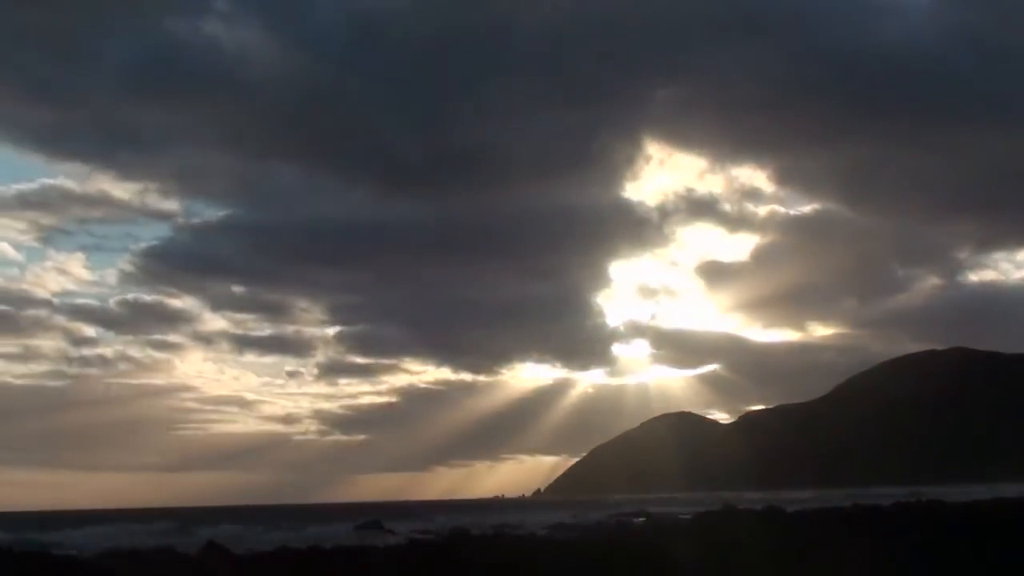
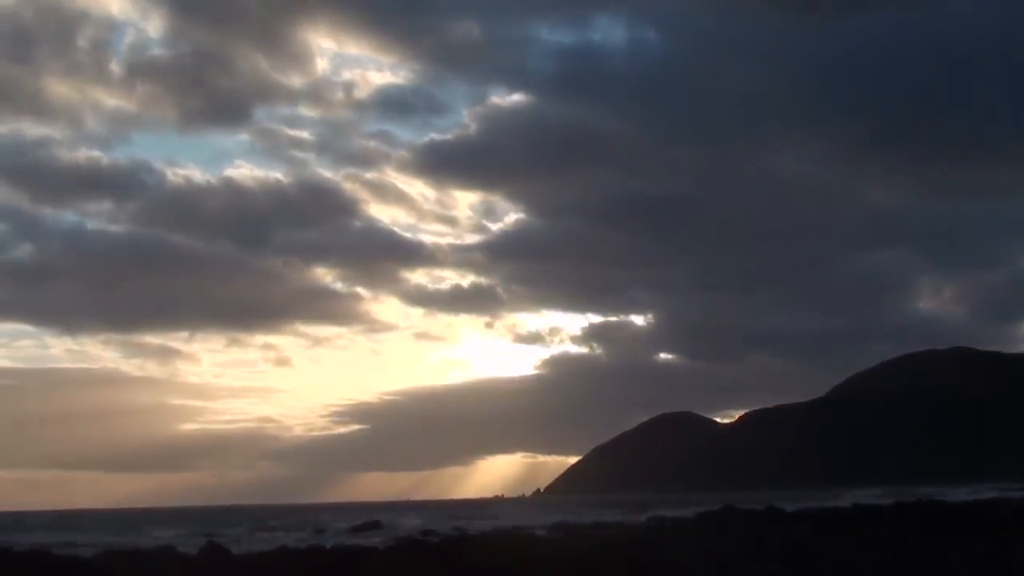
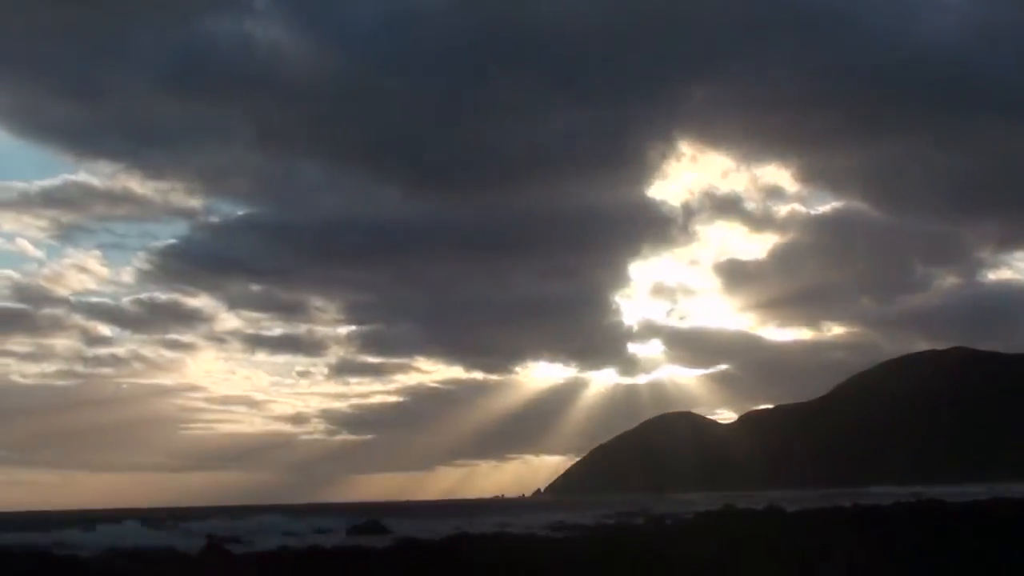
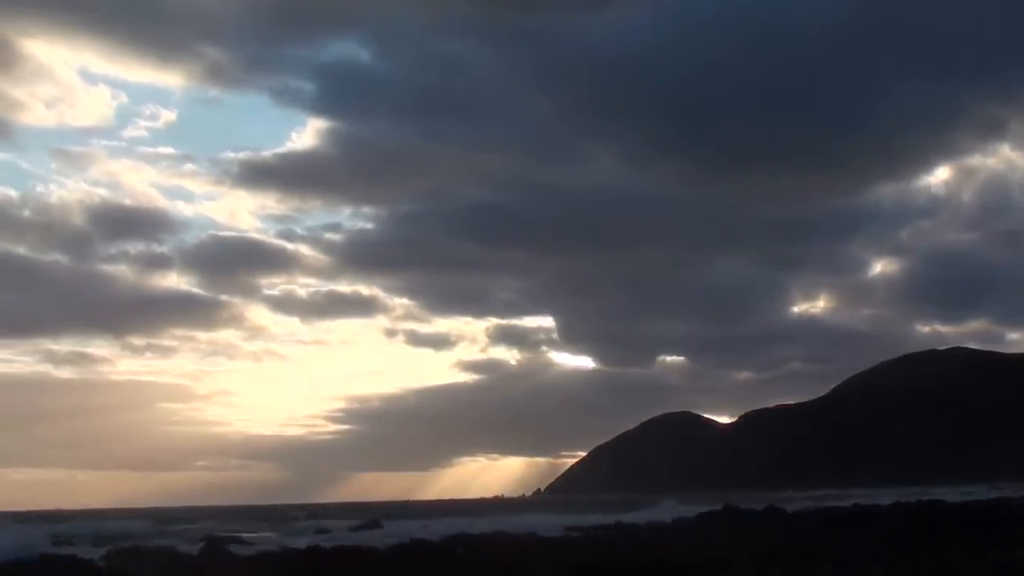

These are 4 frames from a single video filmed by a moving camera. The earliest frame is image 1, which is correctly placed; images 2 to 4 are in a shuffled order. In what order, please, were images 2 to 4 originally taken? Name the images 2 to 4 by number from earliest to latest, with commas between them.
3, 4, 2
